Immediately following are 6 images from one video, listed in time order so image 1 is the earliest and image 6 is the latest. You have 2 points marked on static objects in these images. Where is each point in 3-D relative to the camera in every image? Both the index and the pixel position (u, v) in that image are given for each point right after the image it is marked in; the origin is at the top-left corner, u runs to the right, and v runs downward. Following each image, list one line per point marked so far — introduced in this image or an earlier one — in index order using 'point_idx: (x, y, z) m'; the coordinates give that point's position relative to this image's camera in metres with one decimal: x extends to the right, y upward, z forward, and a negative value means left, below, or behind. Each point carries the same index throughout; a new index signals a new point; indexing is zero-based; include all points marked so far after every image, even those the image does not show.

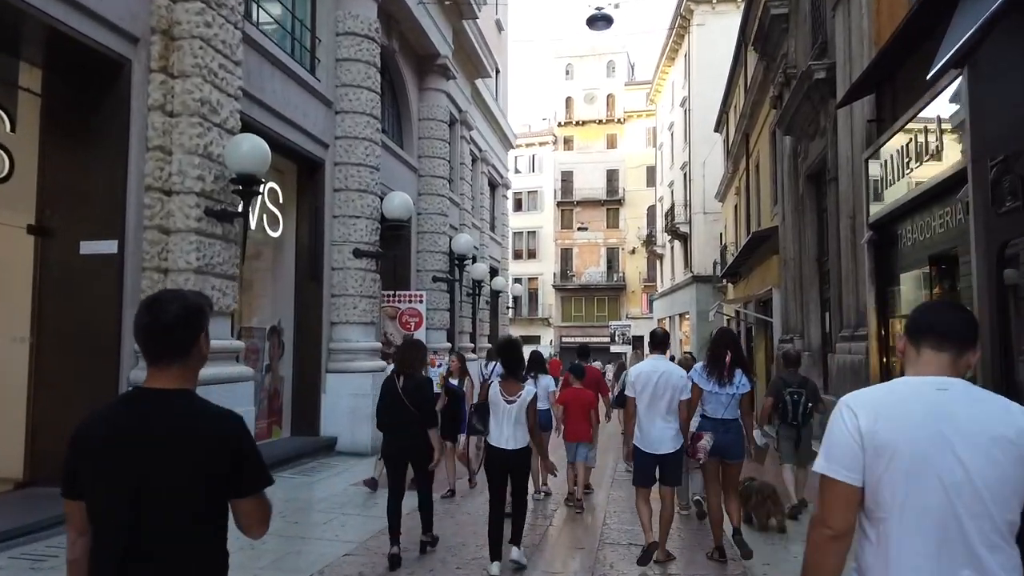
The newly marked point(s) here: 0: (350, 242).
0: (-2.8, +0.8, +12.9) m
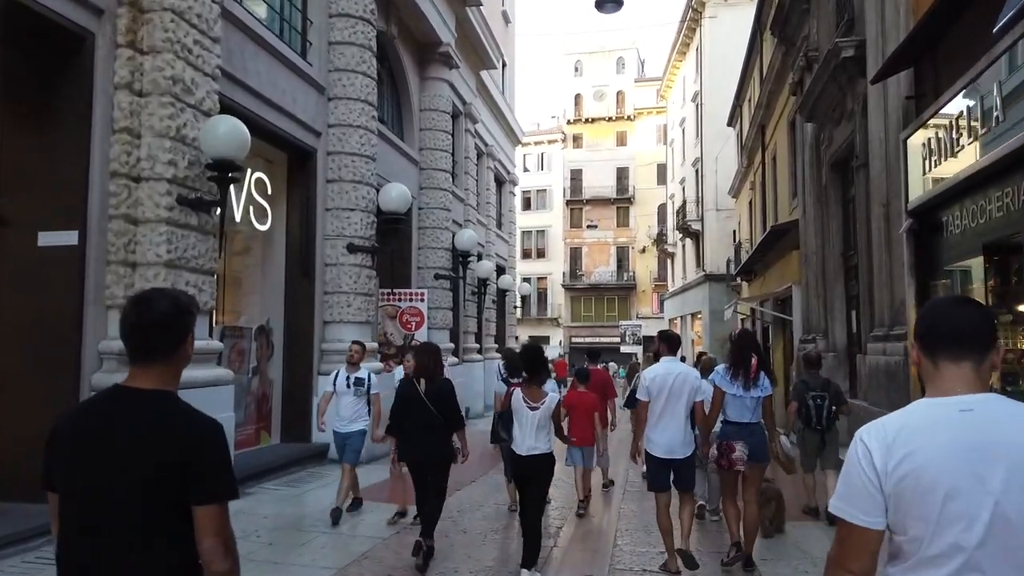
0: (-2.7, +0.8, +12.2) m
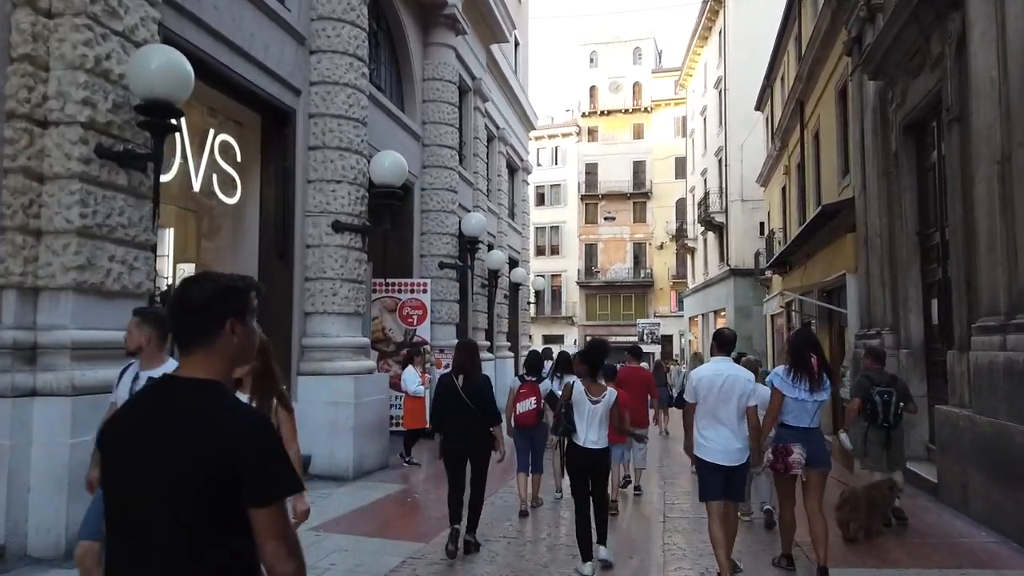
0: (-2.5, +1.0, +10.4) m
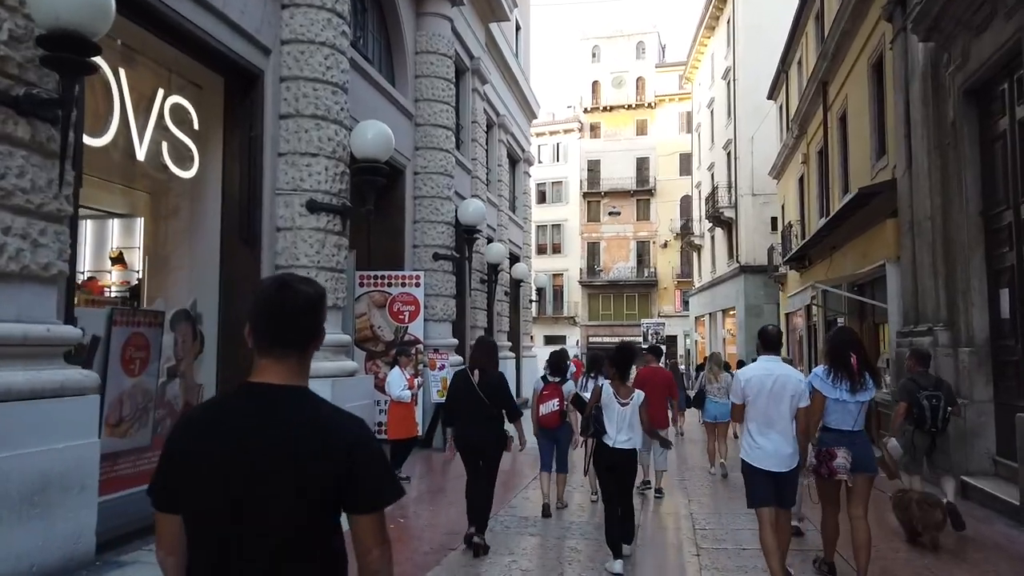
0: (-2.5, +1.2, +9.0) m
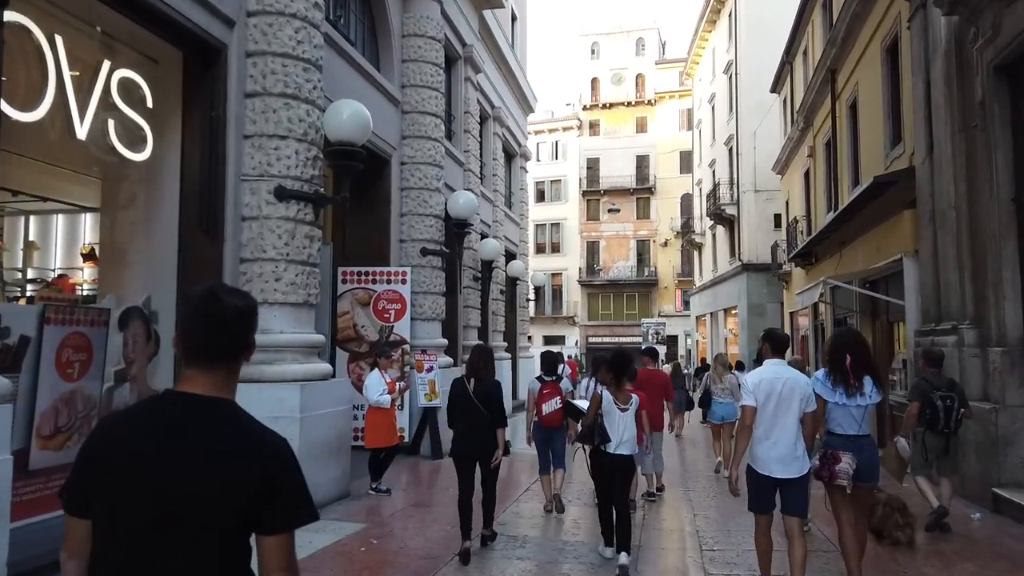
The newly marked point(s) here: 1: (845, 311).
0: (-2.6, +1.2, +8.2) m
1: (+6.8, -0.5, +15.3) m
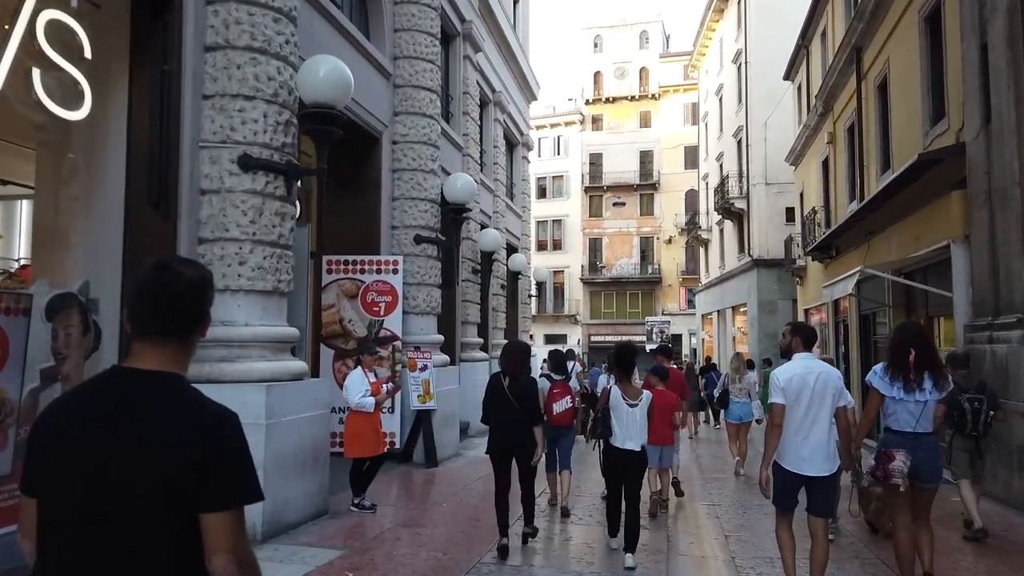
0: (-2.6, +1.4, +7.1) m
1: (+6.9, -0.3, +14.1) m
